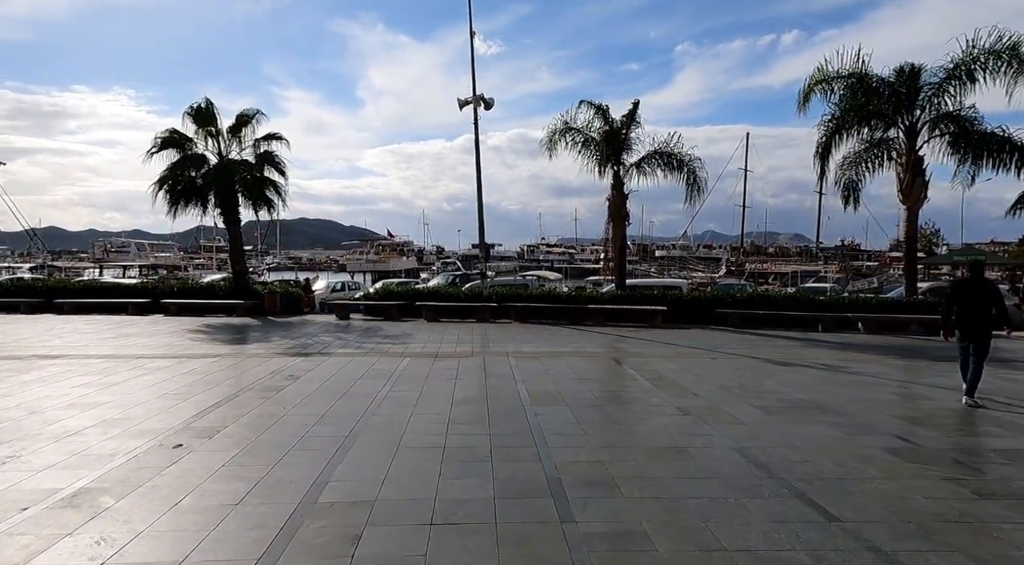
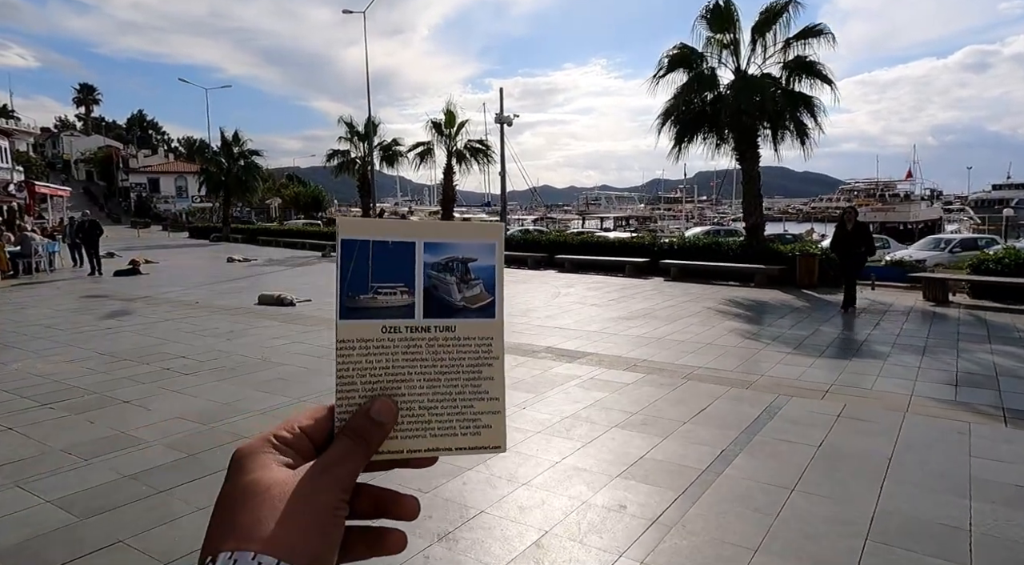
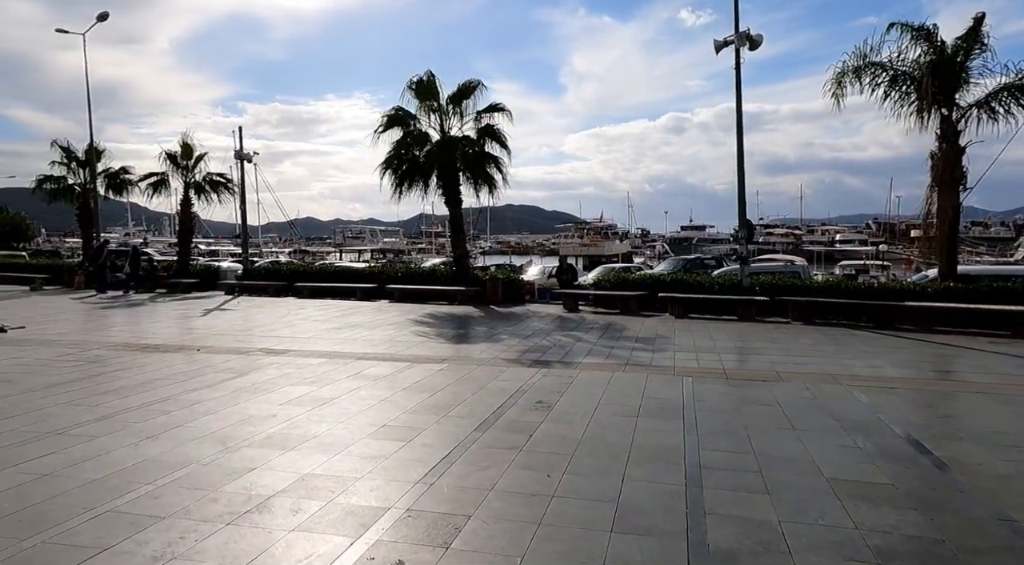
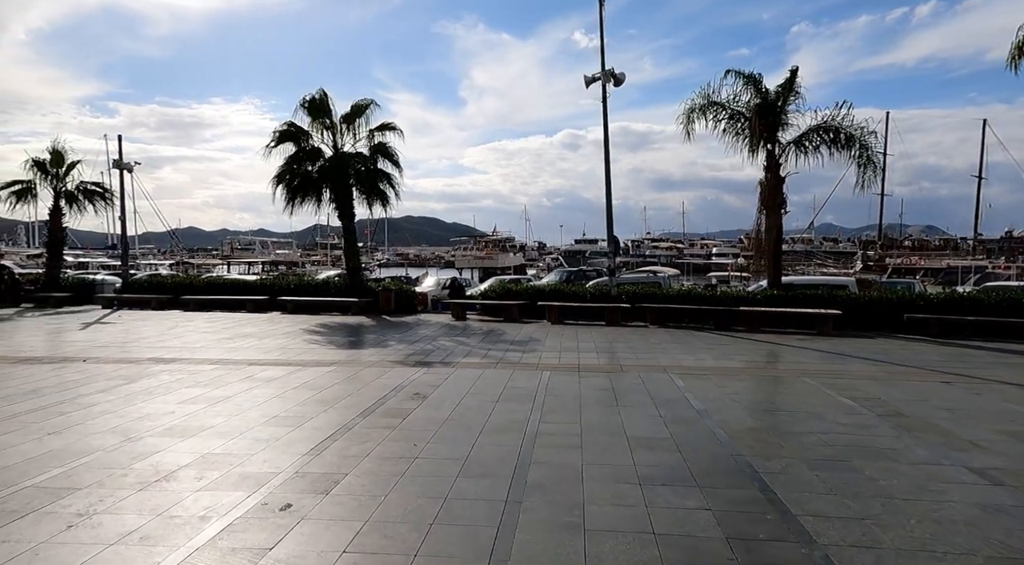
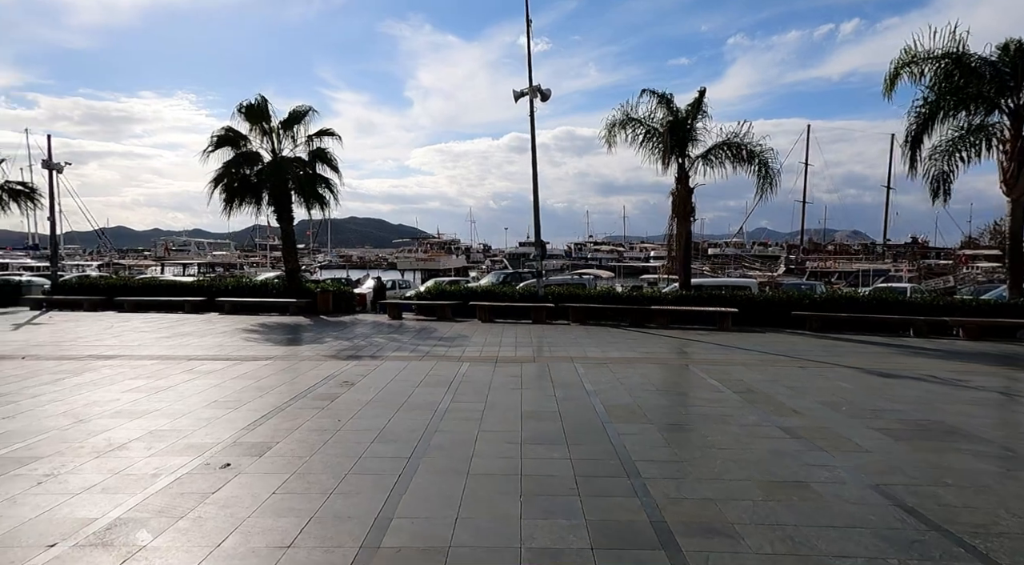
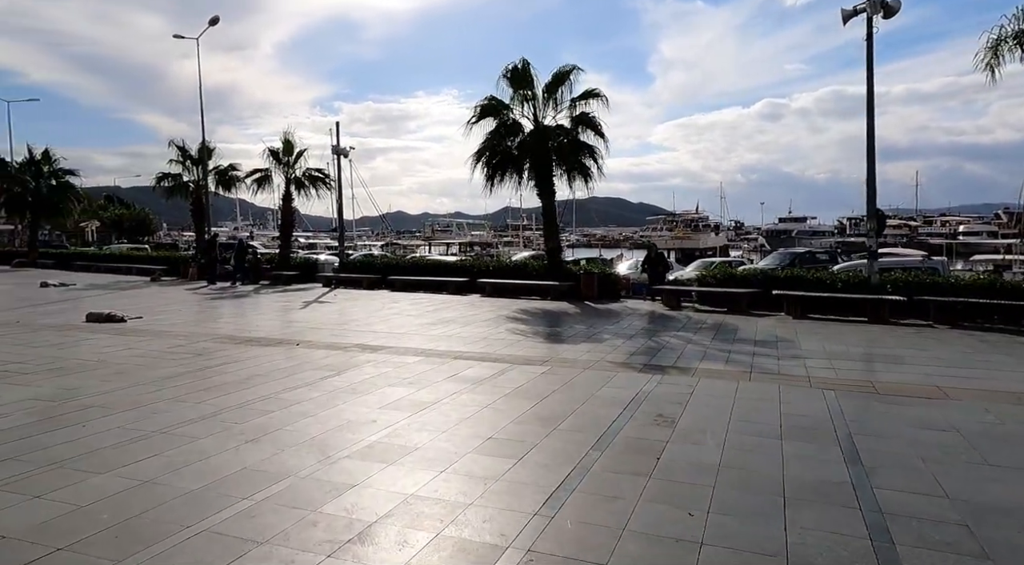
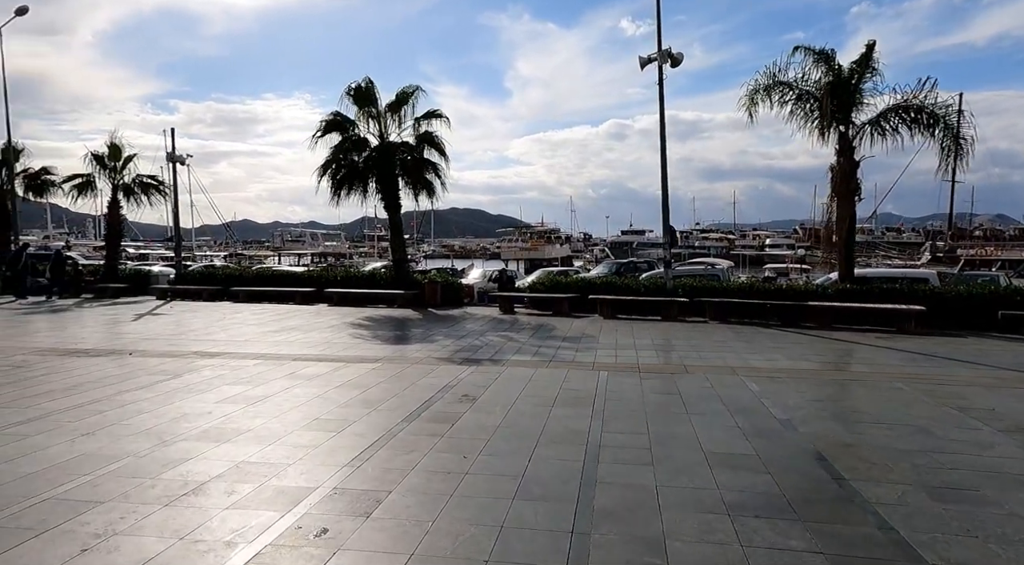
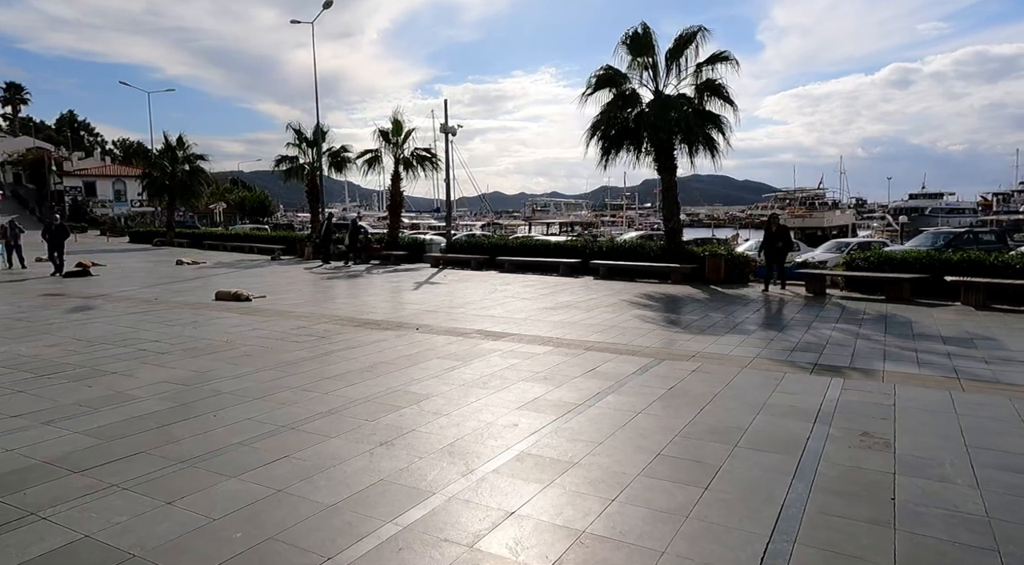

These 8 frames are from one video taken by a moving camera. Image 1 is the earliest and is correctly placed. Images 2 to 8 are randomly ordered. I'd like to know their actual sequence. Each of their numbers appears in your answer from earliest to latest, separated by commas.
5, 4, 7, 3, 6, 8, 2
